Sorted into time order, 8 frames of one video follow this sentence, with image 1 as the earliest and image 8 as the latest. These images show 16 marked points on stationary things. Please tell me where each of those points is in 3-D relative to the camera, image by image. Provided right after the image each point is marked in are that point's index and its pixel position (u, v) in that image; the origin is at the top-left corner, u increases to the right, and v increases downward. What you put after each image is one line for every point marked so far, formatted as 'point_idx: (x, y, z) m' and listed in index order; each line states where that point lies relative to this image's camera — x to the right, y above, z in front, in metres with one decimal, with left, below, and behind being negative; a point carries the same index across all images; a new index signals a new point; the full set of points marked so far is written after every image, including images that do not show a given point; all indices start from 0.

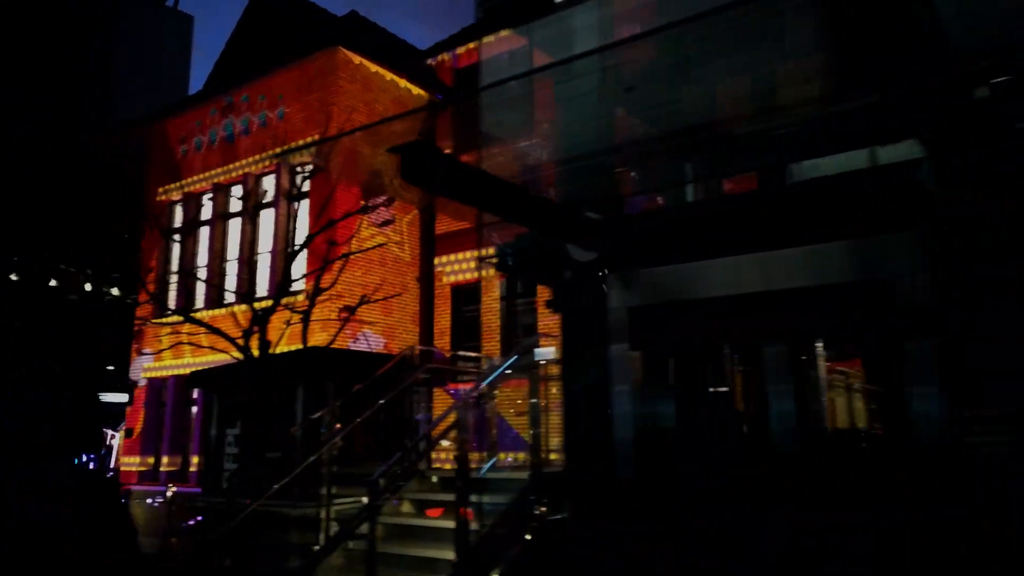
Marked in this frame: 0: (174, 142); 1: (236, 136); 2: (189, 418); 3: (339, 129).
0: (-8.1, +3.5, +17.2) m
1: (-6.1, +3.4, +15.9) m
2: (-7.3, -2.9, +16.2) m
3: (-3.4, +3.2, +14.3) m
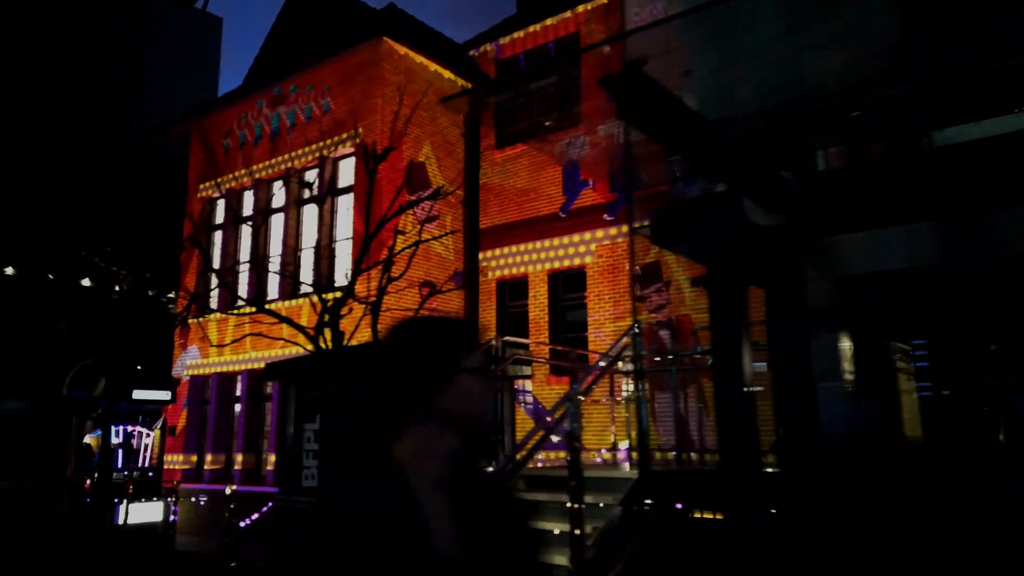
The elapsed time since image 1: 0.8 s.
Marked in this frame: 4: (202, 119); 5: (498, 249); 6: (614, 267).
0: (-7.0, +3.6, +17.0) m
1: (-5.1, +3.5, +15.7) m
2: (-6.3, -2.9, +16.1) m
3: (-2.5, +3.3, +14.0) m
4: (-7.3, +4.1, +17.1) m
5: (-0.3, +0.8, +14.7) m
6: (+1.8, +0.4, +13.0) m
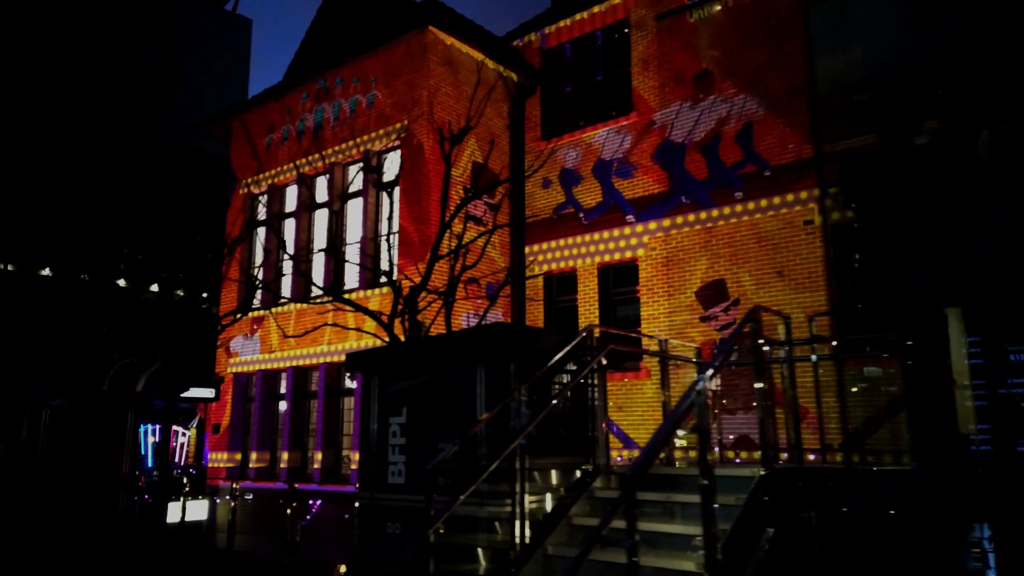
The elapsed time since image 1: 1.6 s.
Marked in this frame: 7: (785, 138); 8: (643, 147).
0: (-6.0, +3.6, +16.9) m
1: (-4.1, +3.6, +15.6) m
2: (-5.2, -2.8, +15.9) m
3: (-1.6, +3.4, +13.8) m
4: (-6.3, +4.2, +17.0) m
5: (+0.7, +0.9, +14.4) m
6: (+2.7, +0.5, +12.6) m
7: (+4.5, +2.5, +11.6) m
8: (+2.4, +2.6, +13.3) m
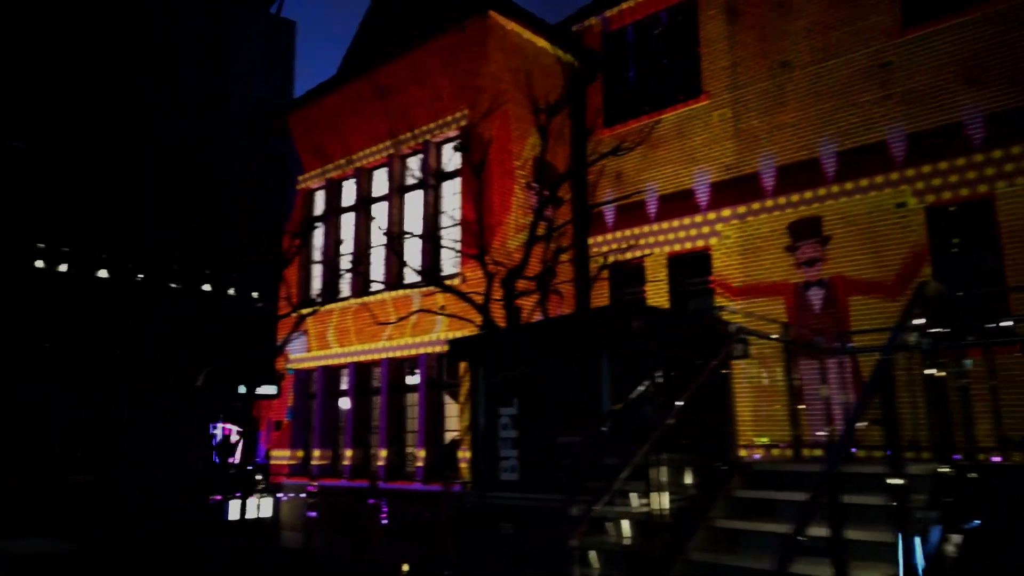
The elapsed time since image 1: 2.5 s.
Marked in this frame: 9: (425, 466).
0: (-4.6, +3.7, +16.8) m
1: (-2.8, +3.7, +15.3) m
2: (-3.8, -2.7, +15.8) m
3: (-0.4, +3.5, +13.4) m
4: (-4.9, +4.3, +16.9) m
5: (+1.9, +1.1, +13.9) m
6: (+3.9, +0.7, +12.1) m
7: (+5.6, +2.7, +10.9) m
8: (+3.6, +2.8, +12.8) m
9: (-1.7, -3.4, +13.5) m
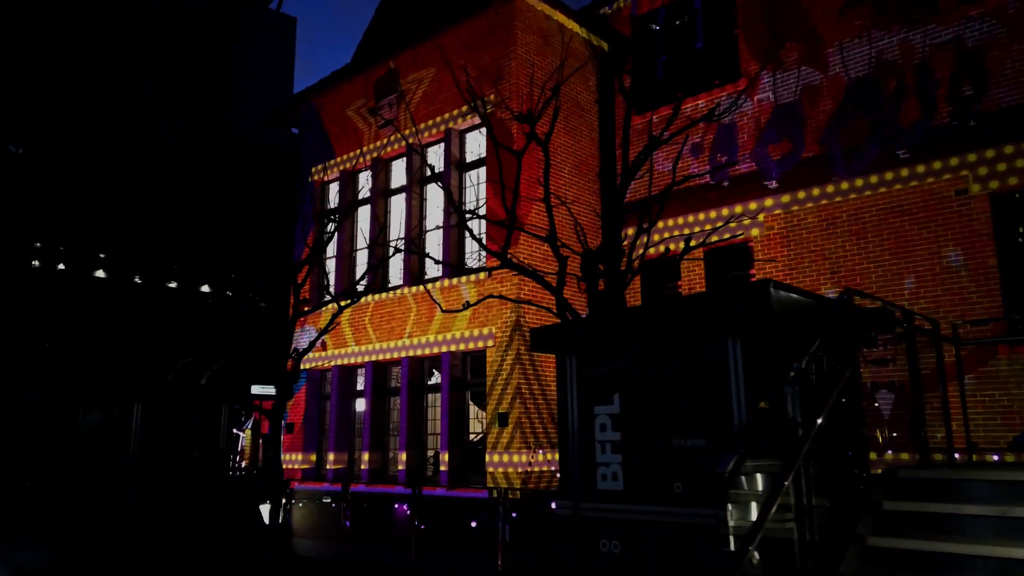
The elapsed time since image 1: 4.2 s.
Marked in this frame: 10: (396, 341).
0: (-4.1, +3.8, +16.1) m
1: (-2.3, +3.8, +14.7) m
2: (-3.3, -2.6, +15.1) m
3: (+0.2, +3.6, +12.8) m
4: (-4.4, +4.3, +16.3) m
5: (+2.4, +1.2, +13.3) m
6: (+4.4, +0.8, +11.4) m
7: (+6.1, +2.8, +10.3) m
8: (+4.1, +2.9, +12.1) m
9: (-1.2, -3.3, +12.8) m
10: (-2.3, -1.0, +14.1) m
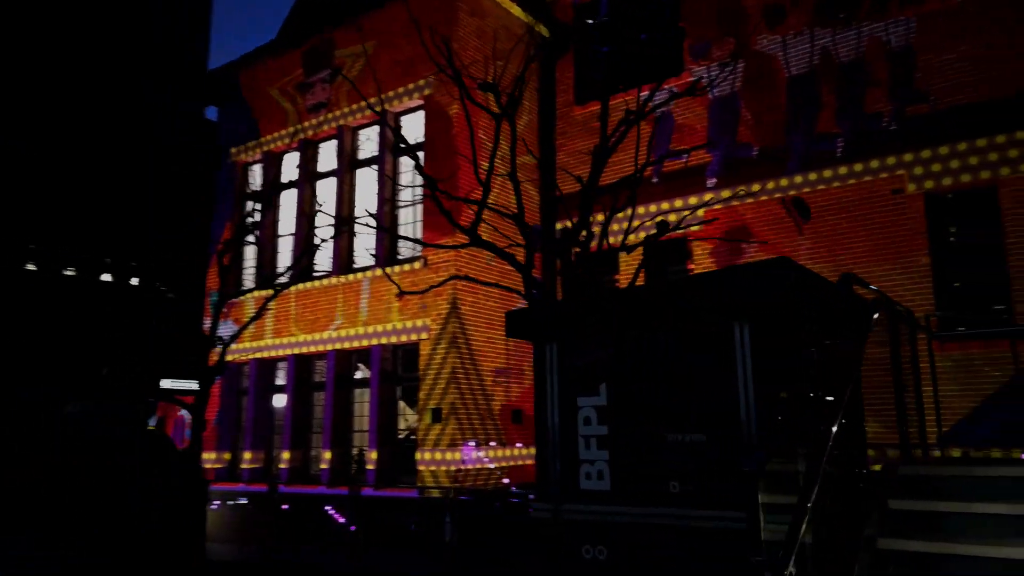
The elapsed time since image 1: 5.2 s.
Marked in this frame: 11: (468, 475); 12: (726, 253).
0: (-5.5, +4.1, +15.1) m
1: (-3.5, +4.0, +13.9) m
2: (-4.7, -2.4, +14.2) m
3: (-0.9, +3.8, +12.2) m
4: (-5.8, +4.6, +15.2) m
5: (+1.3, +1.3, +13.0) m
6: (+3.5, +0.9, +11.4) m
7: (+5.3, +2.8, +10.5) m
8: (+3.1, +3.0, +12.1) m
9: (-2.3, -3.1, +12.2) m
10: (-3.6, -0.8, +13.3) m
11: (-0.7, -2.9, +11.3) m
12: (+3.4, +0.6, +11.4) m
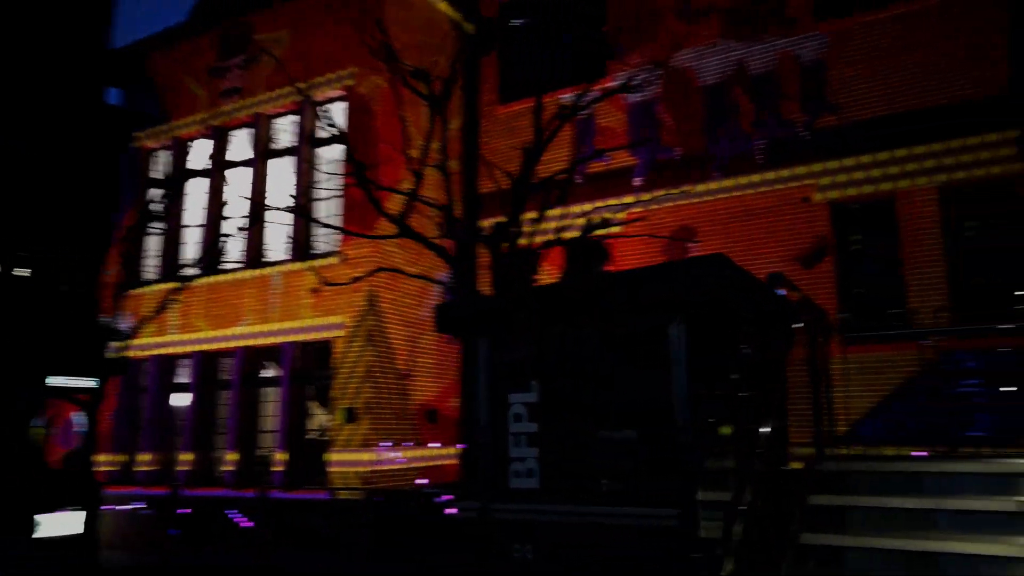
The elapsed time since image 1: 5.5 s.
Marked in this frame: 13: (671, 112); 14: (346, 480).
0: (-7.1, +4.2, +14.3) m
1: (-4.9, +4.1, +13.3) m
2: (-6.3, -2.2, +13.4) m
3: (-2.1, +3.8, +12.0) m
4: (-7.3, +4.8, +14.3) m
5: (-0.1, +1.3, +13.0) m
6: (+2.2, +0.8, +11.6) m
7: (+4.2, +2.8, +10.9) m
8: (+1.8, +3.0, +12.2) m
9: (-3.7, -3.0, +11.7) m
10: (-5.0, -0.7, +12.6) m
11: (-2.0, -2.9, +11.0) m
12: (+2.2, +0.6, +11.6) m
13: (+2.7, +2.9, +11.8) m
14: (-2.5, -2.9, +11.0) m
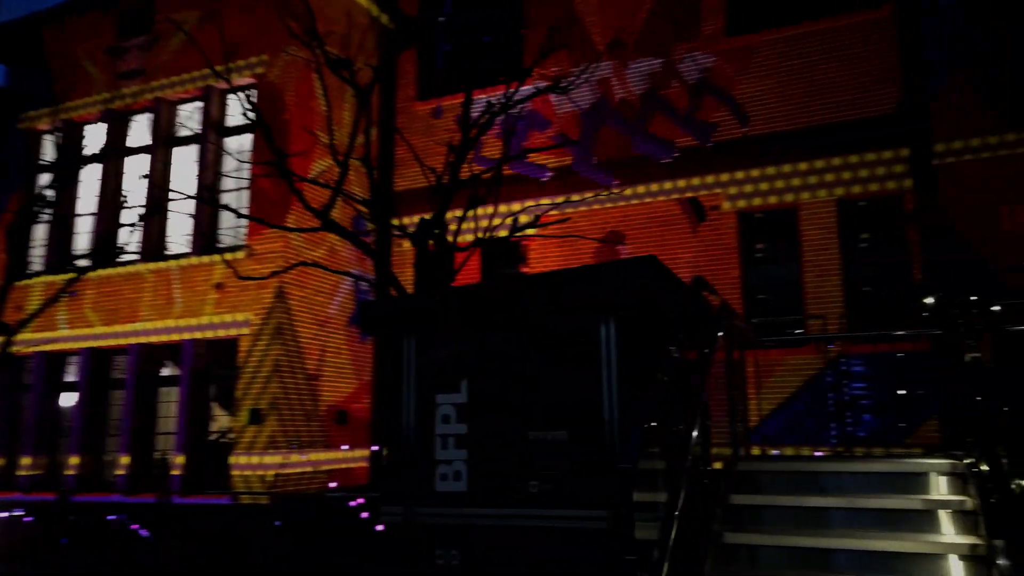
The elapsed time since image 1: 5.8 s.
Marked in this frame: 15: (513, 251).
0: (-8.6, +4.4, +13.2) m
1: (-6.4, +4.2, +12.5) m
2: (-7.8, -2.1, +12.5) m
3: (-3.4, +3.9, +11.6) m
4: (-8.9, +4.9, +13.3) m
5: (-1.6, +1.3, +12.8) m
6: (+0.9, +0.8, +11.8) m
7: (+3.0, +2.7, +11.3) m
8: (+0.4, +2.9, +12.3) m
9: (-5.1, -2.9, +11.1) m
10: (-6.4, -0.6, +11.9) m
11: (-3.3, -2.8, +10.6) m
12: (+0.8, +0.5, +11.7) m
13: (+1.3, +2.9, +12.0) m
14: (-3.8, -2.9, +10.5) m
15: (+0.1, +0.6, +12.3) m
